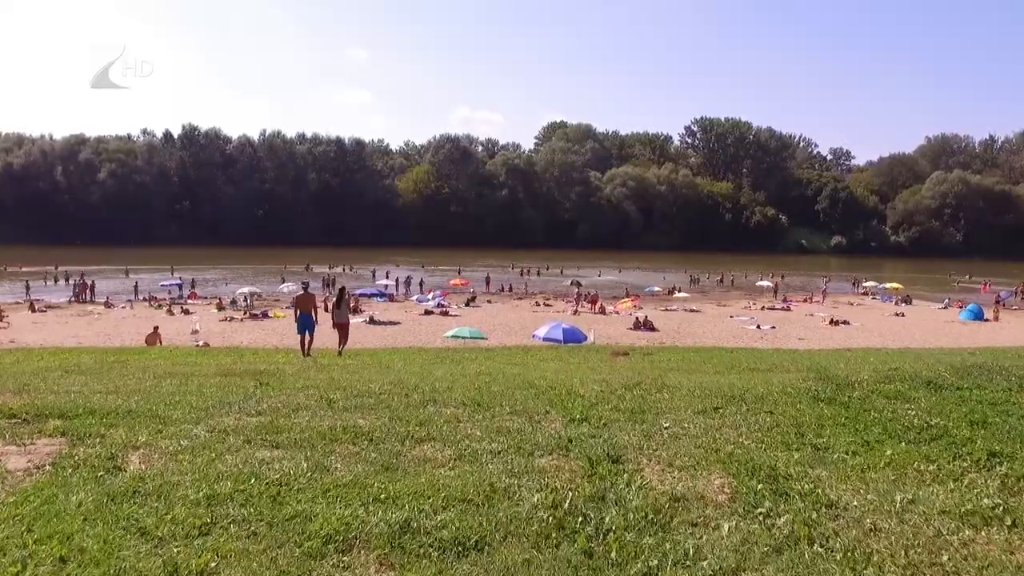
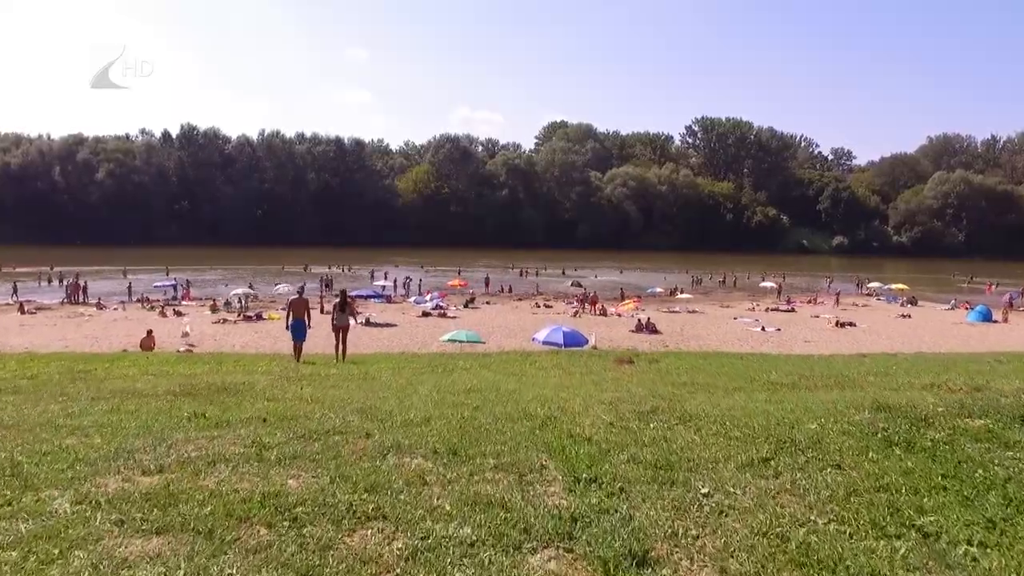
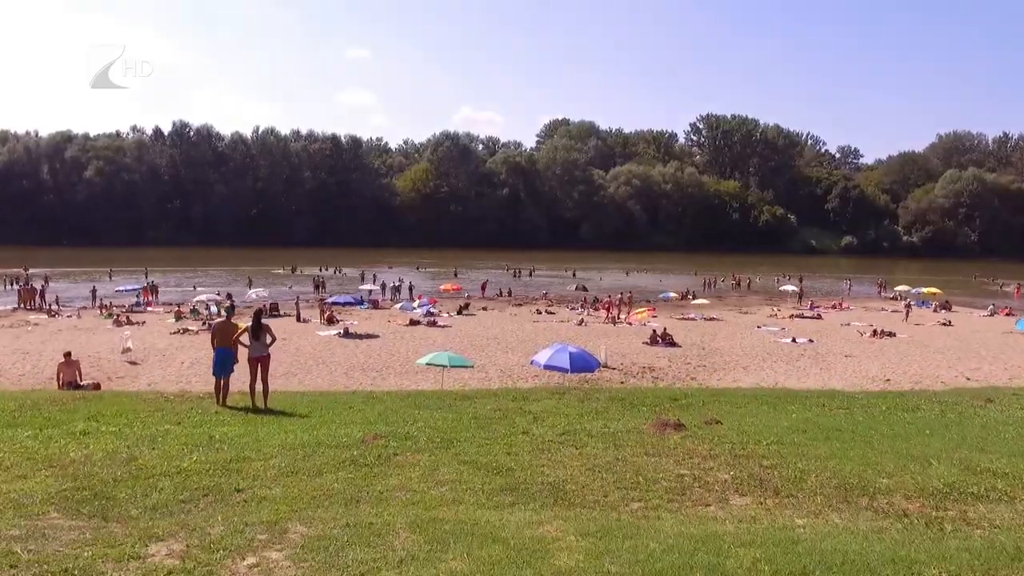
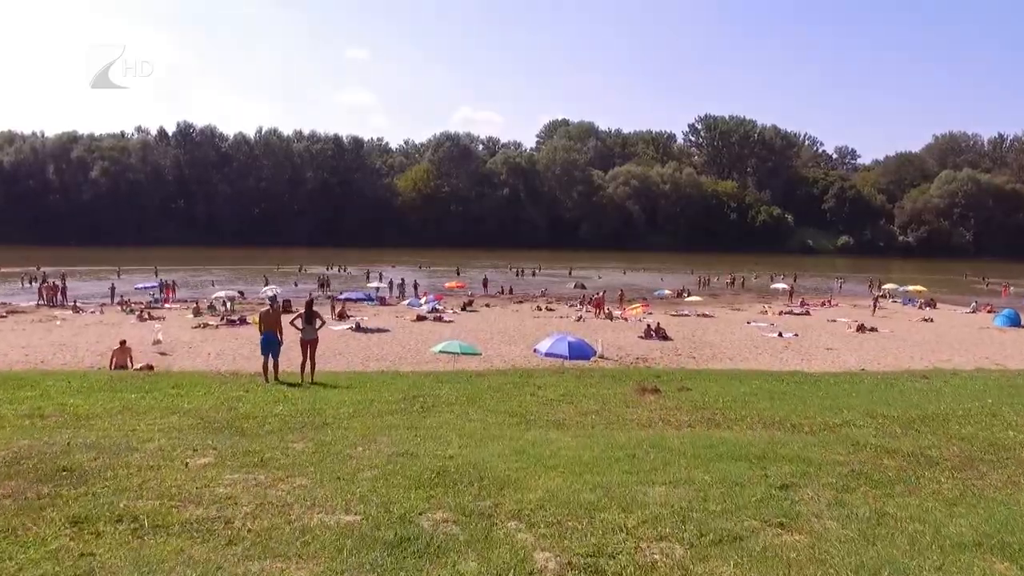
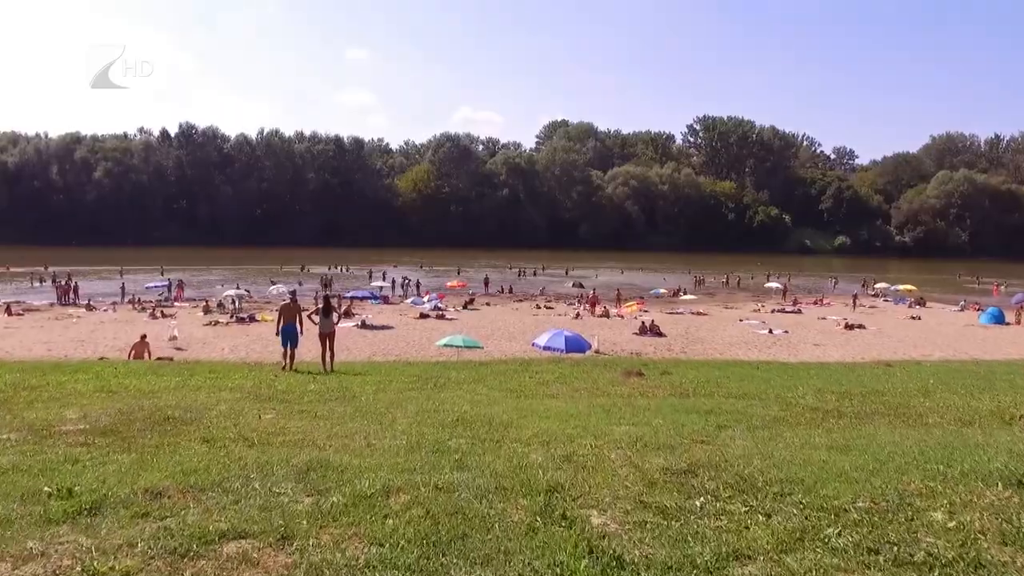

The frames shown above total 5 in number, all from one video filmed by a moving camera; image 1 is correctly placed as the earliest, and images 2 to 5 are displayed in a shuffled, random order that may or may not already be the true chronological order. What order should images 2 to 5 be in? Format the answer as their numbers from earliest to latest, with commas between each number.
2, 5, 4, 3
